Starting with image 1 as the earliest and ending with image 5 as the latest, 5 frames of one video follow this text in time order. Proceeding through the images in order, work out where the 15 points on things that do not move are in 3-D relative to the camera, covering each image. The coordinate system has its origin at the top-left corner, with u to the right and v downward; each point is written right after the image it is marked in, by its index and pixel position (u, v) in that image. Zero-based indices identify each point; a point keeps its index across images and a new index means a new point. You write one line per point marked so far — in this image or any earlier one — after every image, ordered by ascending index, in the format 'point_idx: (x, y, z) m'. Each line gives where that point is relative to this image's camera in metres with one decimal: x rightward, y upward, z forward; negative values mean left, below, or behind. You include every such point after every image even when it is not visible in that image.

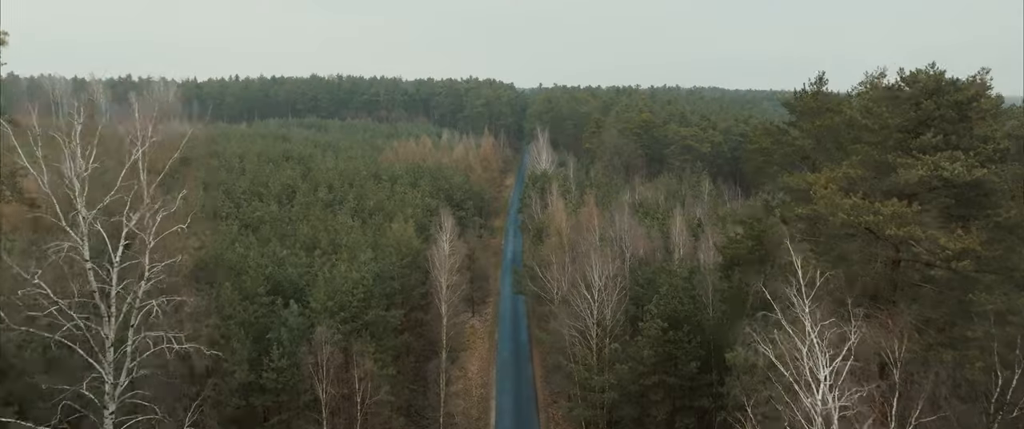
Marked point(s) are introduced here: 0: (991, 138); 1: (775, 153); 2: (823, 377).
0: (+10.2, +1.6, +12.8) m
1: (+8.7, +2.0, +19.7) m
2: (+4.7, -2.5, +9.2) m
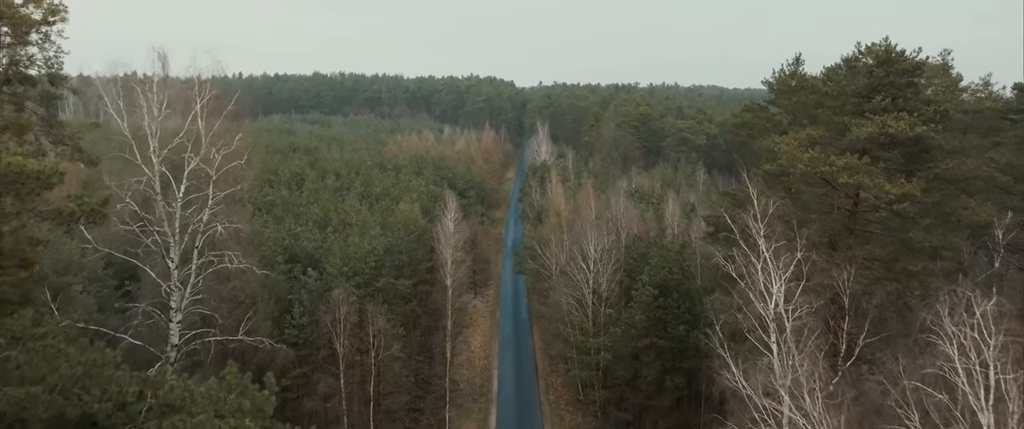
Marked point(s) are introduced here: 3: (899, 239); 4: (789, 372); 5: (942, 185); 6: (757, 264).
0: (+10.3, +2.8, +14.7) m
1: (+8.7, +3.1, +21.6) m
2: (+4.8, -1.4, +11.0) m
3: (+9.1, -0.6, +14.1) m
4: (+4.9, -2.8, +10.7) m
5: (+10.3, +0.7, +14.5) m
6: (+4.6, -0.9, +11.3) m
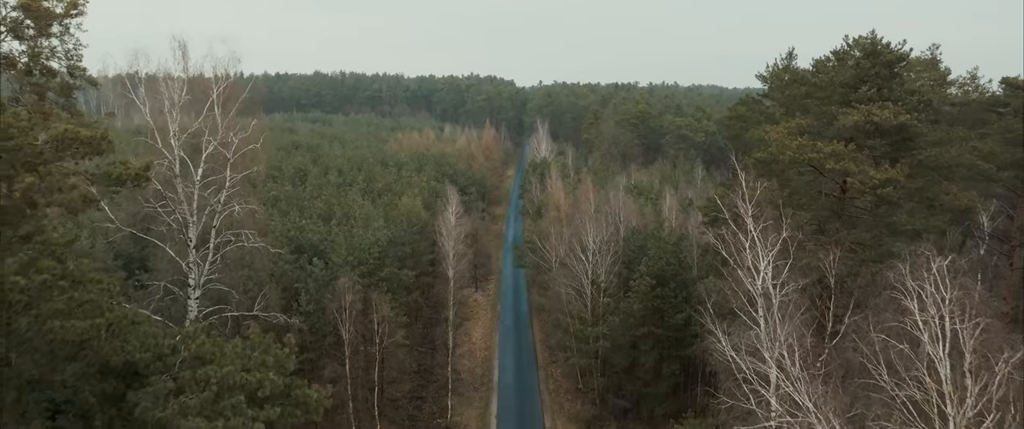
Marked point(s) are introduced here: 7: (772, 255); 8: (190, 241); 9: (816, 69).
0: (+10.3, +3.1, +15.3) m
1: (+8.8, +3.5, +22.2) m
2: (+4.8, -1.0, +11.7) m
3: (+9.1, -0.2, +14.7) m
4: (+5.0, -2.4, +11.3) m
5: (+10.3, +1.1, +15.1) m
6: (+4.6, -0.6, +12.0) m
7: (+5.1, -0.8, +12.0) m
8: (-6.6, -0.5, +12.3) m
9: (+9.0, +4.3, +17.8) m
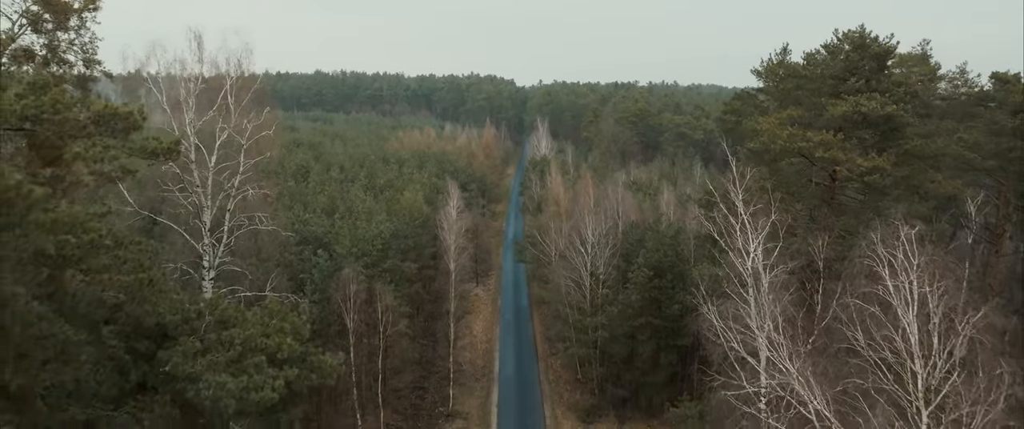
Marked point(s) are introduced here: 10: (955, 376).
0: (+10.3, +3.5, +15.9) m
1: (+8.8, +3.8, +22.8) m
2: (+4.8, -0.7, +12.2) m
3: (+9.1, +0.1, +15.3) m
4: (+5.0, -2.1, +11.9) m
5: (+10.4, +1.4, +15.7) m
6: (+4.7, -0.2, +12.5) m
7: (+5.2, -0.5, +12.5) m
8: (-6.5, -0.2, +12.8) m
9: (+9.0, +4.6, +18.3) m
10: (+5.5, -2.0, +7.4) m
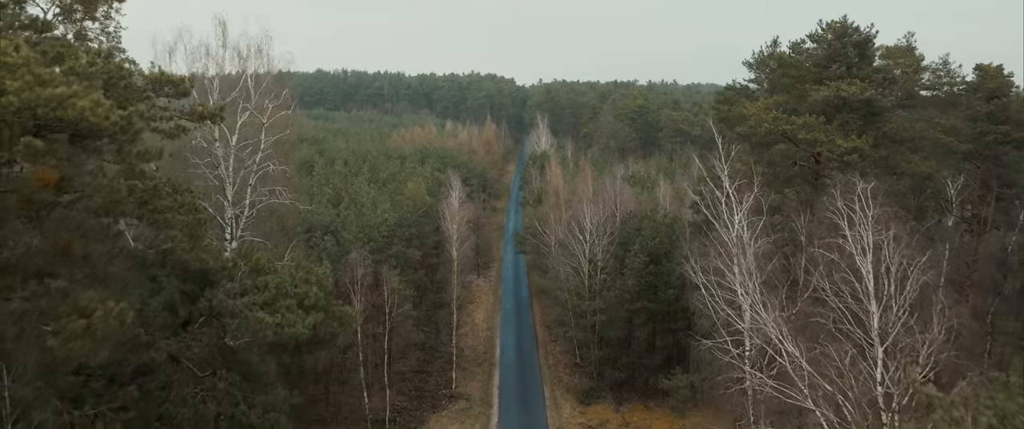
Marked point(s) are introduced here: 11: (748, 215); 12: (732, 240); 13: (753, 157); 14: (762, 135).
0: (+10.4, +4.0, +16.8) m
1: (+8.8, +4.4, +23.7) m
2: (+4.9, -0.1, +13.2) m
3: (+9.1, +0.7, +16.2) m
4: (+5.0, -1.5, +12.9) m
5: (+10.4, +2.0, +16.6) m
6: (+4.7, +0.4, +13.5) m
7: (+5.2, +0.1, +13.5) m
8: (-6.5, +0.4, +13.8) m
9: (+9.0, +5.2, +19.3) m
10: (+5.5, -1.4, +8.4) m
11: (+5.3, 0.0, +13.6) m
12: (+4.9, -0.6, +13.4) m
13: (+7.2, +1.7, +17.9) m
14: (+7.0, +2.2, +16.9) m
